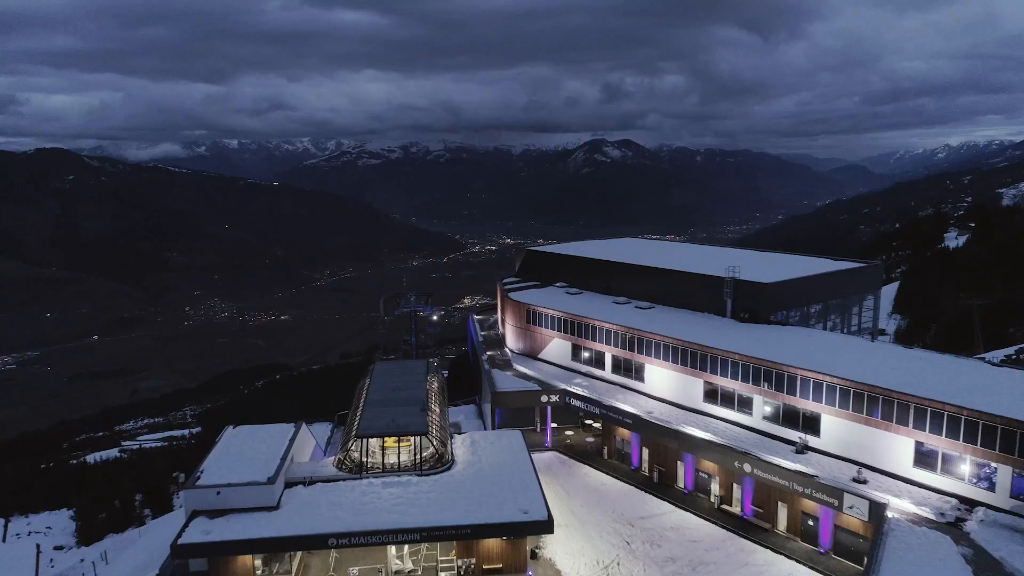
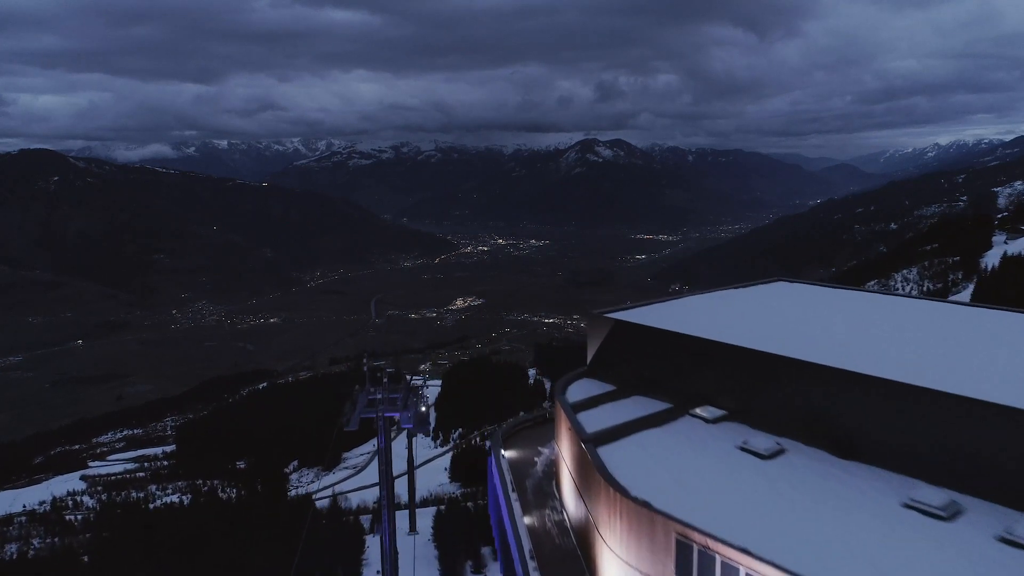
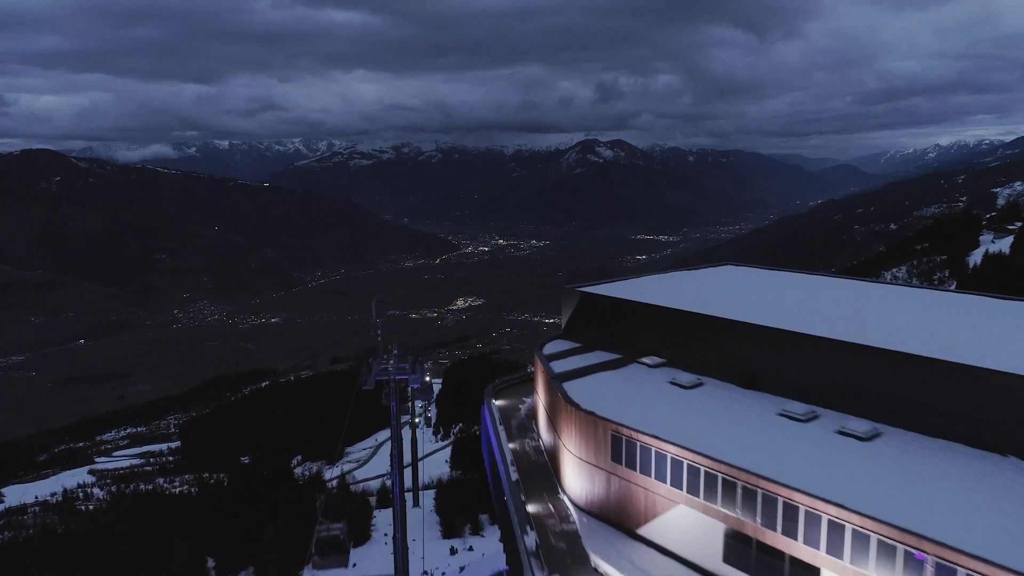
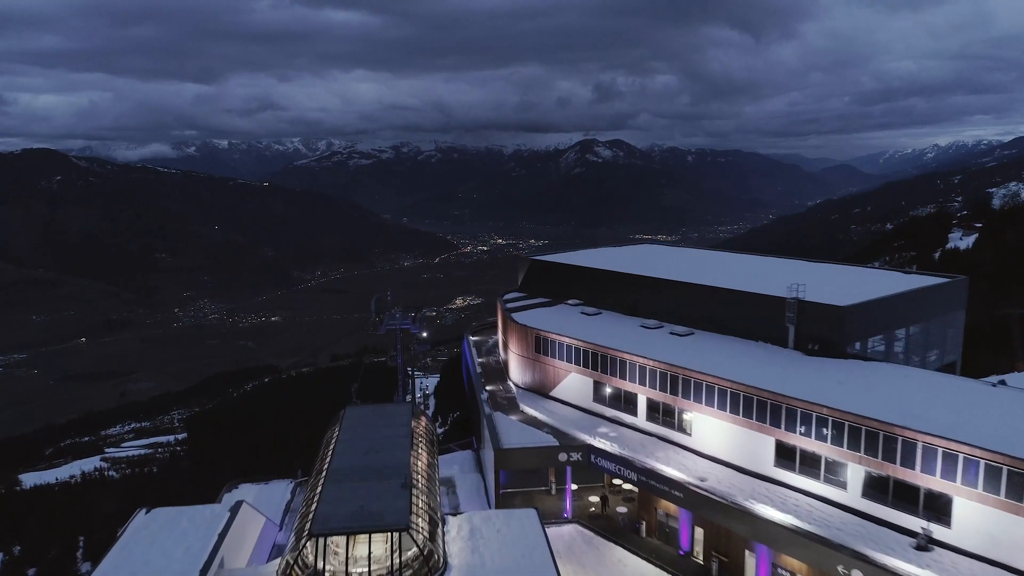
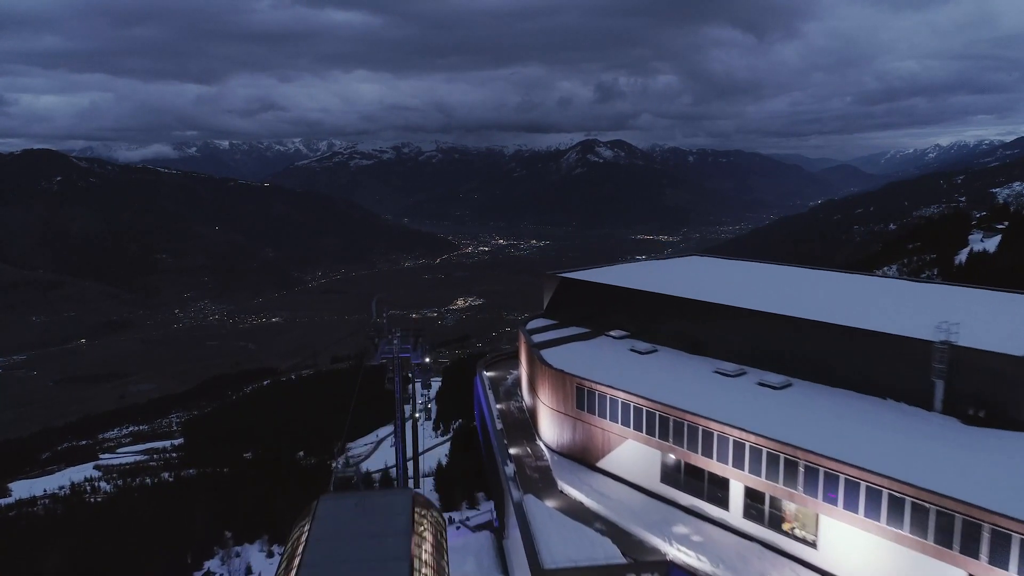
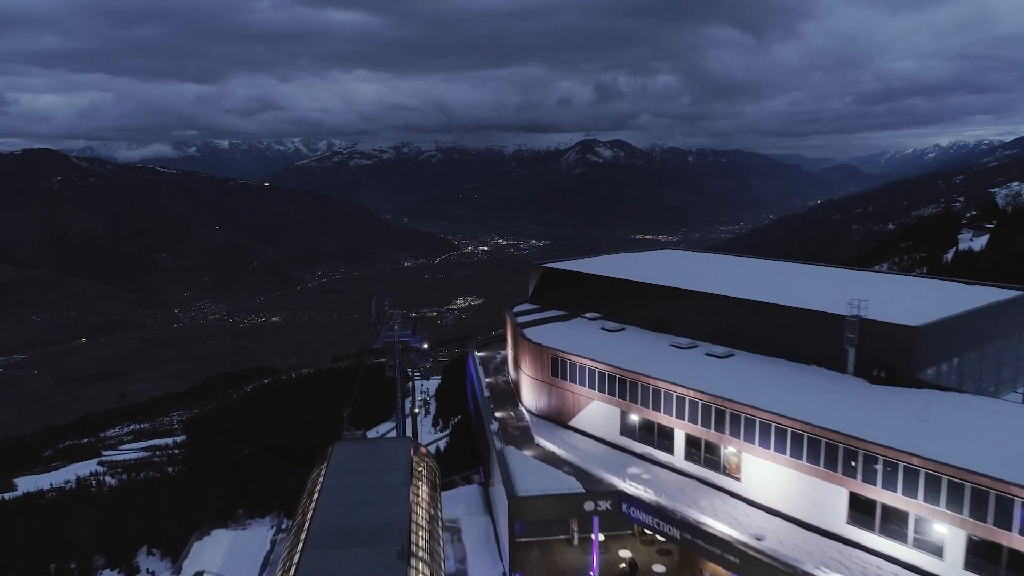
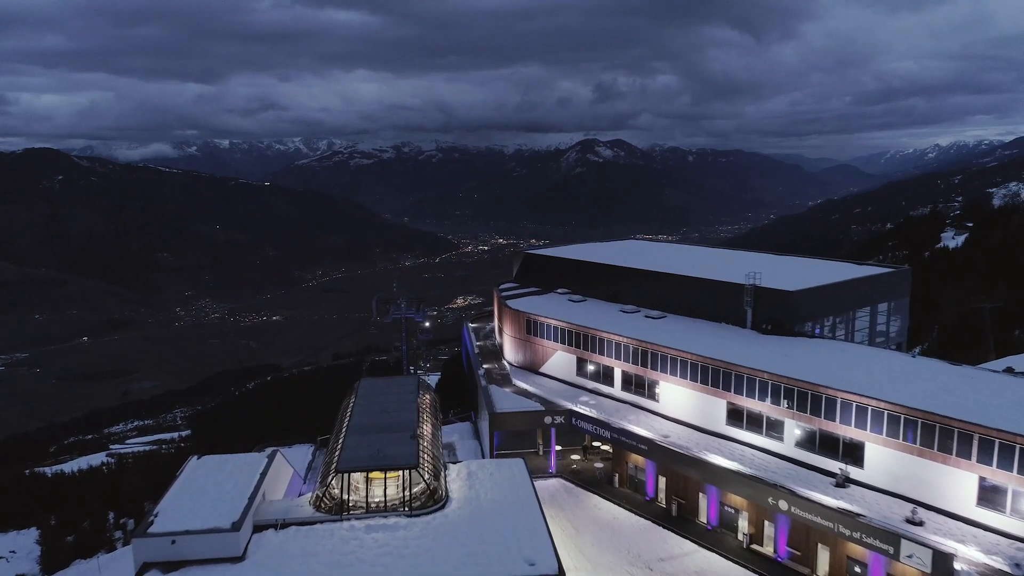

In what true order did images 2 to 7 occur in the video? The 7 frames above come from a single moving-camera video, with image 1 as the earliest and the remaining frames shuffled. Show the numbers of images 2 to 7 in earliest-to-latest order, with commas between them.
7, 4, 6, 5, 3, 2
